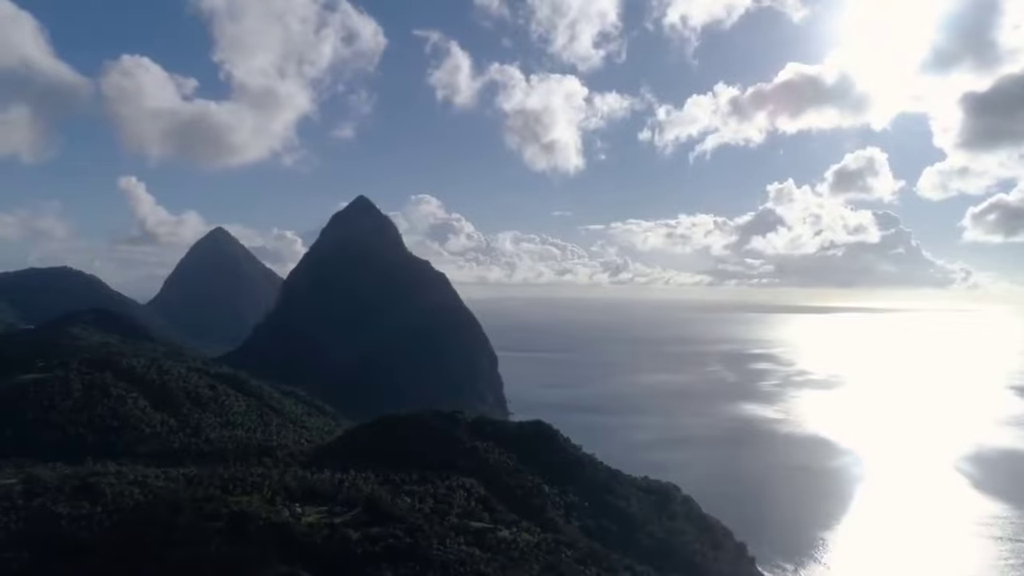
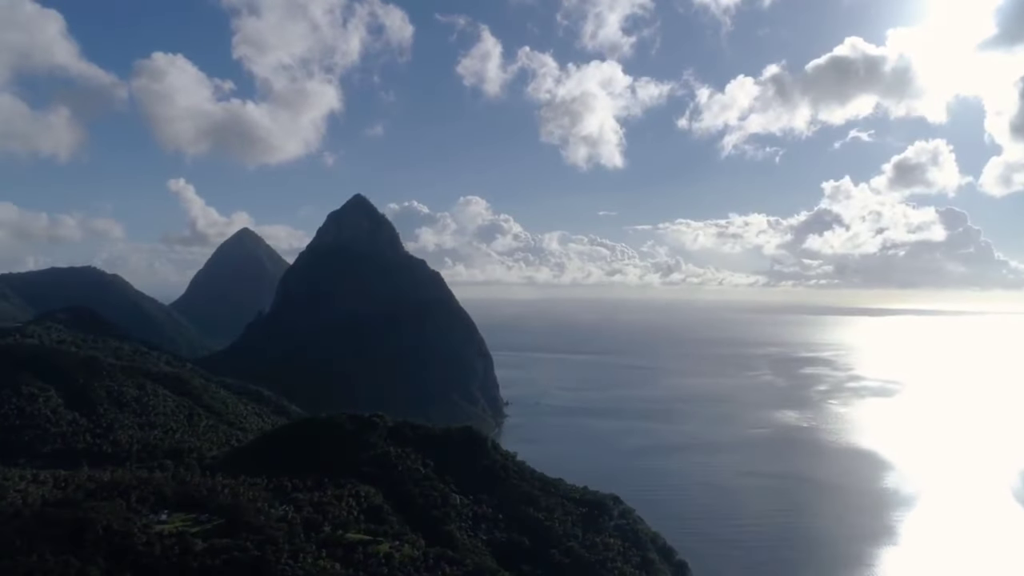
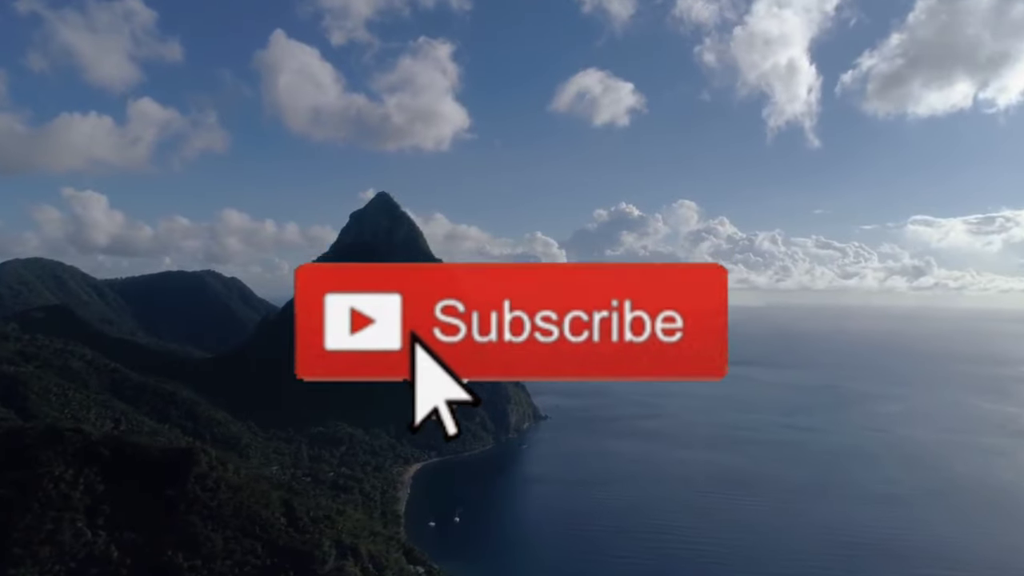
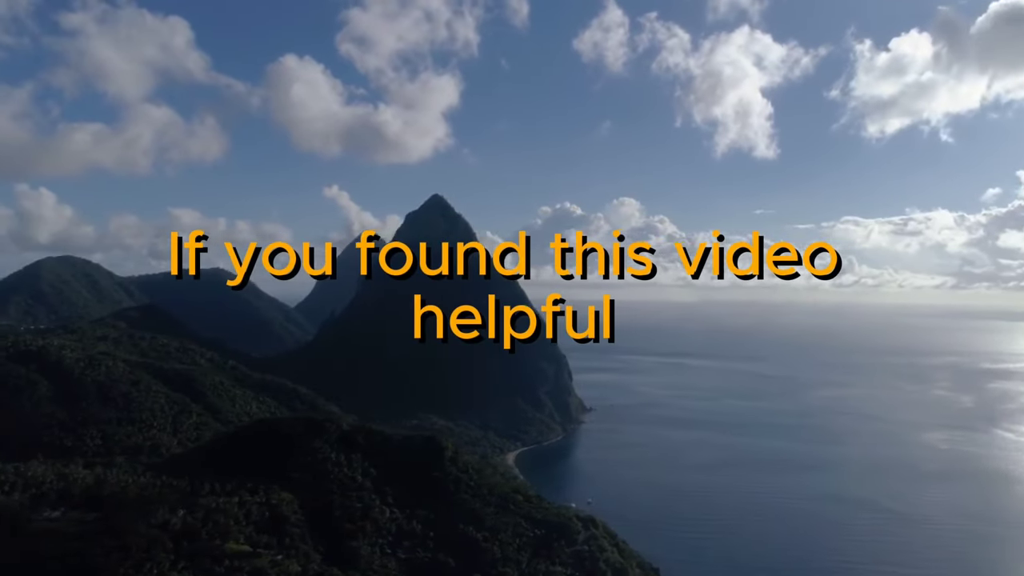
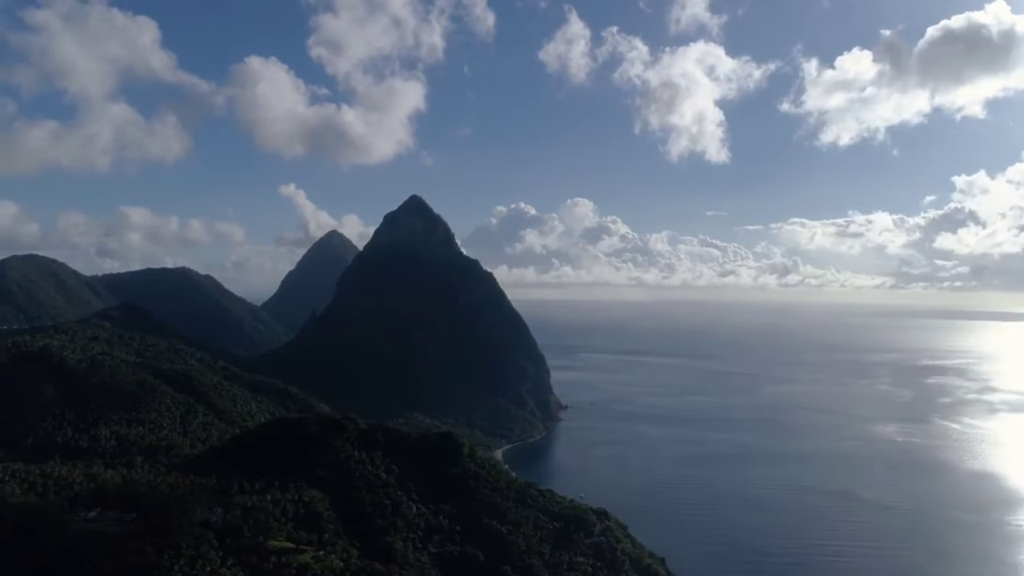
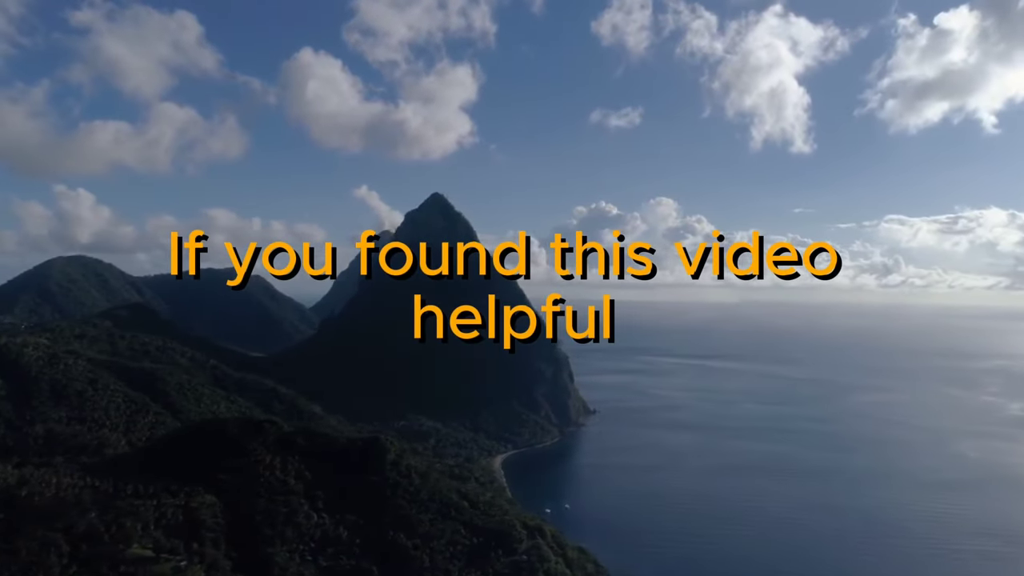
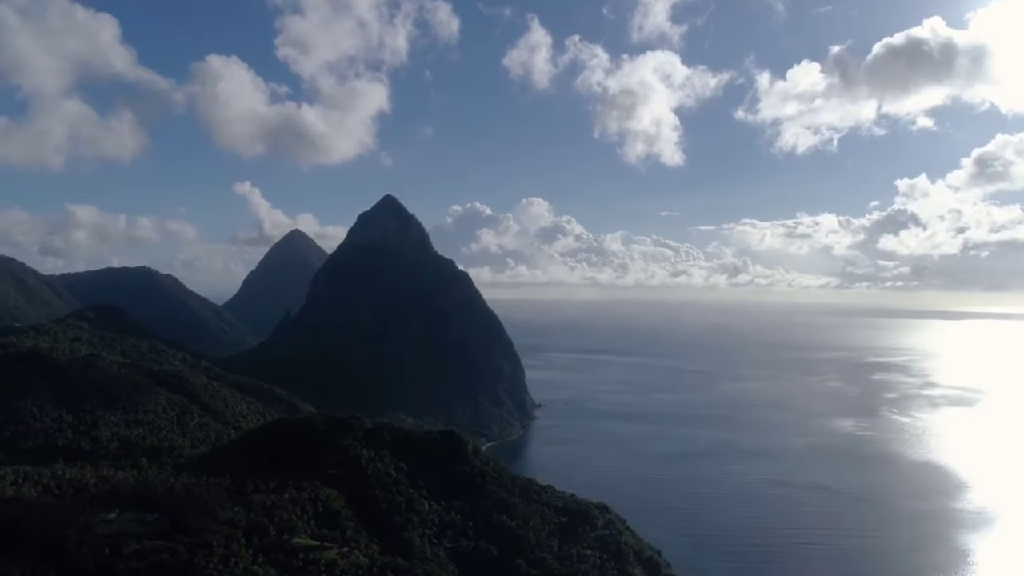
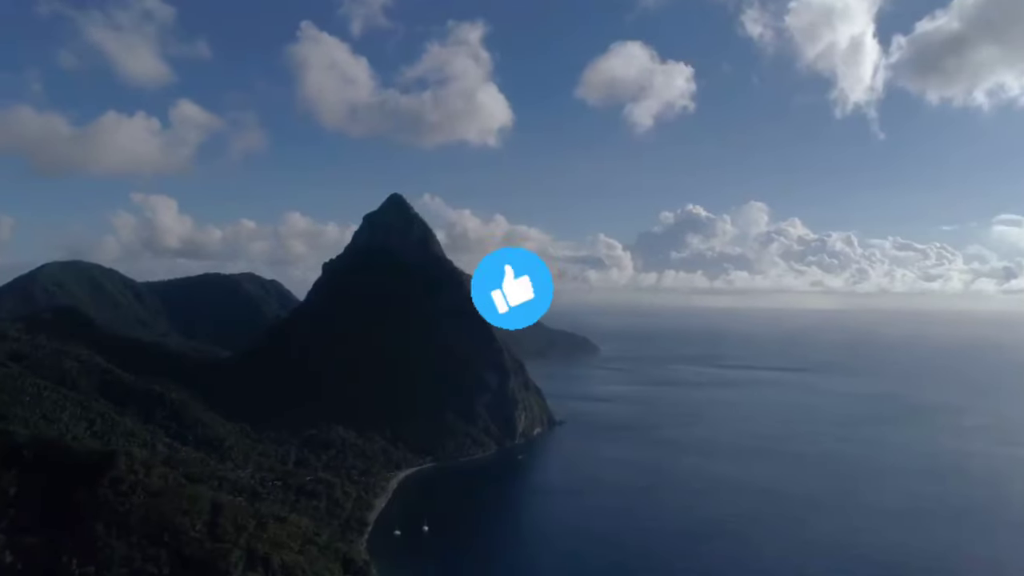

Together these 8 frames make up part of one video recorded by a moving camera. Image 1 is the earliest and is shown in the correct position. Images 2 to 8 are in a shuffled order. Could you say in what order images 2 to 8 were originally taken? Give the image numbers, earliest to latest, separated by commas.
2, 7, 5, 4, 6, 3, 8
